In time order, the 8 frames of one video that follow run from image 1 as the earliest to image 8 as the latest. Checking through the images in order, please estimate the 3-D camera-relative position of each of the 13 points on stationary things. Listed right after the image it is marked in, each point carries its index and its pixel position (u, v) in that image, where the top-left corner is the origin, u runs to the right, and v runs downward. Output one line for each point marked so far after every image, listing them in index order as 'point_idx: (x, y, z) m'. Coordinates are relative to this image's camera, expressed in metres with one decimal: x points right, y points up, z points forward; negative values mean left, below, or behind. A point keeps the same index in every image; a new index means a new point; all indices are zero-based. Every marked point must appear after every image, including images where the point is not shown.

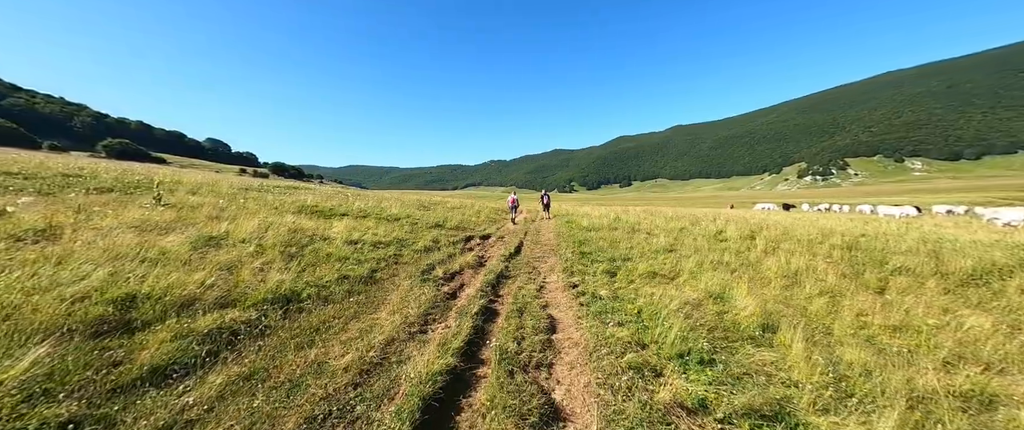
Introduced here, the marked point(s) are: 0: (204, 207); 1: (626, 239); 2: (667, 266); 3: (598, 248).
0: (-15.1, +0.4, +15.1) m
1: (+5.9, -1.3, +16.1) m
2: (+5.7, -1.9, +11.5) m
3: (+3.9, -1.5, +14.0) m
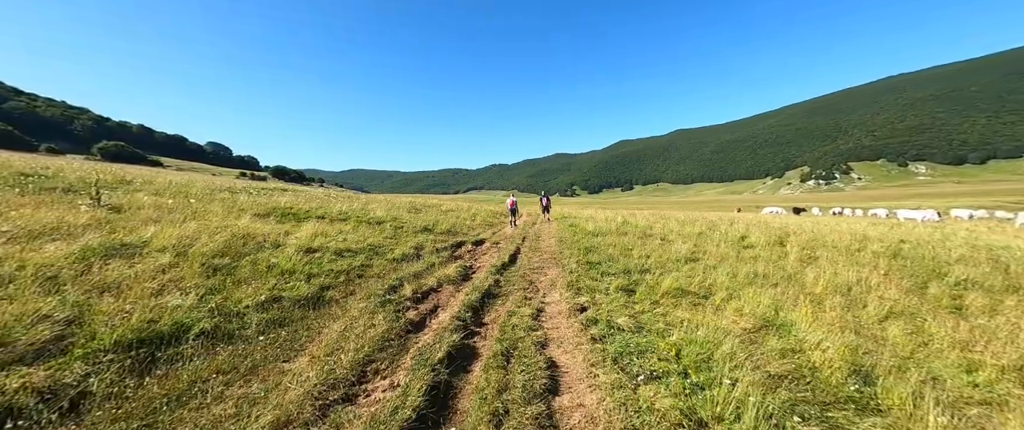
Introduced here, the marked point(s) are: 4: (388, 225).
0: (-15.3, +0.3, +13.1) m
1: (+5.7, -1.4, +13.9) m
2: (+5.5, -2.0, +9.3) m
3: (+3.7, -1.6, +11.8) m
4: (-7.2, -0.6, +17.8) m
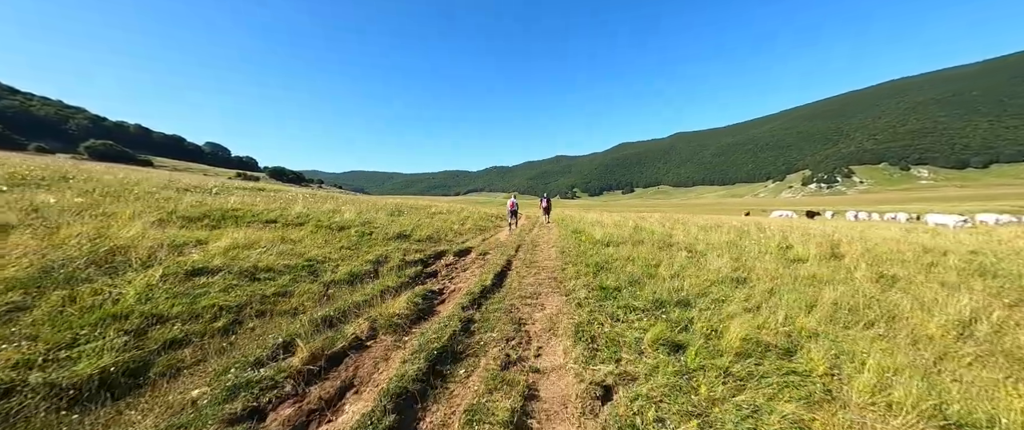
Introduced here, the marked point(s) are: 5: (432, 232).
0: (-15.7, +0.2, +10.0) m
1: (+5.3, -1.6, +10.8) m
2: (+5.1, -2.2, +6.2) m
3: (+3.3, -1.8, +8.7) m
4: (-7.6, -0.8, +14.7) m
5: (-4.6, -1.0, +17.9) m
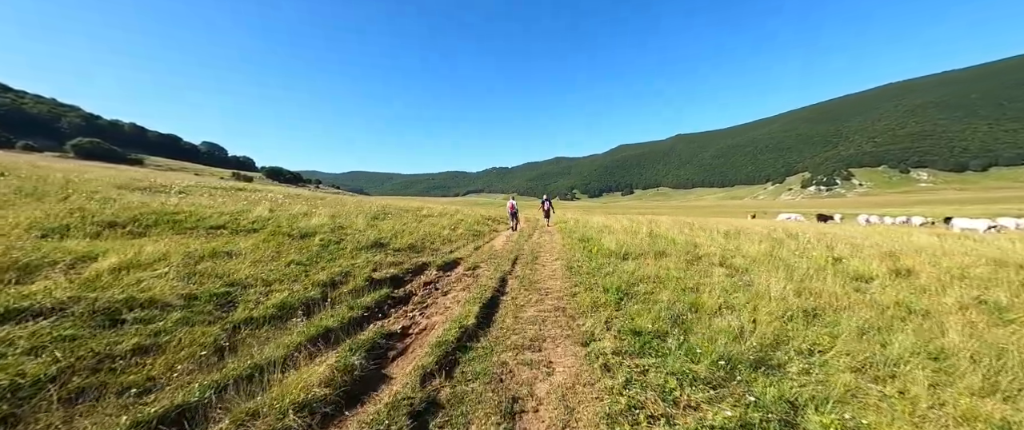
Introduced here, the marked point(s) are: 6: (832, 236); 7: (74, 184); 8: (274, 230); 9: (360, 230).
0: (-15.9, 0.0, +7.5) m
1: (+5.2, -1.8, +8.4) m
2: (+4.9, -2.4, +3.8) m
3: (+3.1, -2.0, +6.3) m
4: (-7.7, -1.0, +12.2) m
5: (-4.7, -1.2, +15.5) m
6: (+19.6, -1.3, +18.9) m
7: (-24.9, +1.8, +17.7) m
8: (-9.7, -0.6, +12.6) m
9: (-7.5, -0.7, +15.2) m
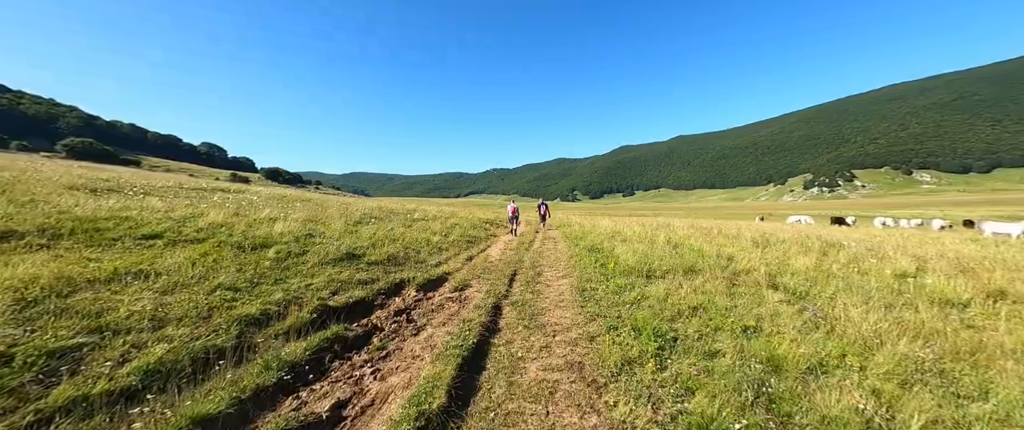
0: (-16.0, -0.2, +5.4) m
1: (+5.1, -2.1, +6.2) m
2: (+4.8, -2.6, +1.6) m
3: (+3.0, -2.2, +4.1) m
4: (-7.8, -1.2, +10.1) m
5: (-4.8, -1.4, +13.3) m
6: (+19.6, -1.6, +16.7) m
7: (-25.0, +1.6, +15.6) m
8: (-9.8, -0.8, +10.5) m
9: (-7.6, -0.9, +13.1) m
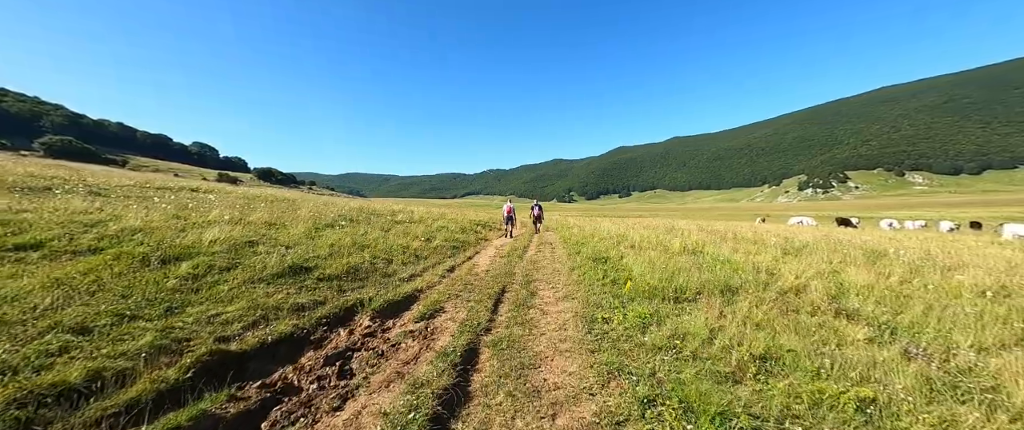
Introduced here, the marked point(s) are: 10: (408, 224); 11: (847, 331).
0: (-16.3, -0.2, +3.0) m
1: (+4.7, -2.1, +4.1) m
2: (+4.6, -2.6, -0.6) m
3: (+2.7, -2.2, +1.9) m
4: (-8.1, -1.3, +7.8) m
5: (-5.2, -1.5, +11.1) m
6: (+19.1, -1.7, +14.7) m
7: (-25.4, +1.4, +13.1) m
8: (-10.1, -0.9, +8.2) m
9: (-7.9, -1.0, +10.8) m
10: (-6.6, -0.6, +19.8) m
11: (+6.0, -2.0, +5.8) m
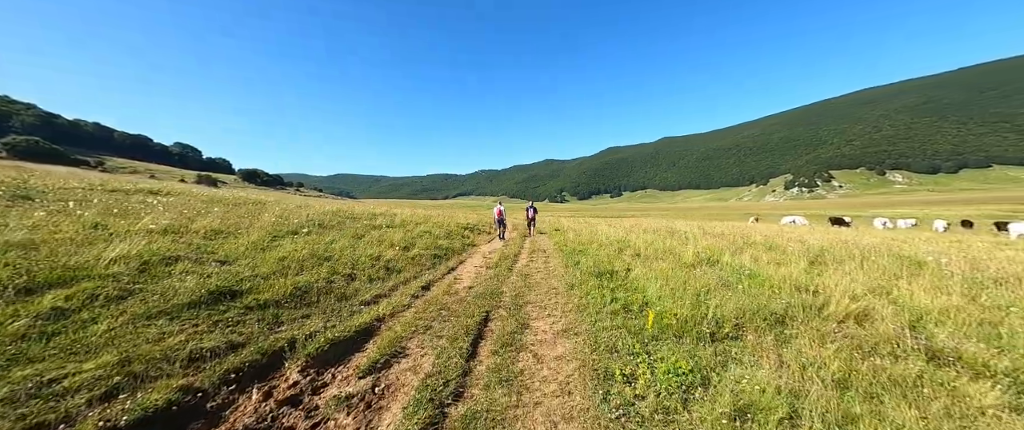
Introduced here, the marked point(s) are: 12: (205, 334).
0: (-16.4, -0.5, +0.8) m
1: (+4.5, -2.3, +2.4) m
2: (+4.5, -2.8, -2.3) m
3: (+2.6, -2.4, +0.2) m
4: (-8.4, -1.5, +5.8) m
5: (-5.6, -1.8, +9.1) m
6: (+18.7, -1.8, +13.4) m
7: (-25.9, +1.1, +10.7) m
8: (-10.4, -1.1, +6.1) m
9: (-8.3, -1.3, +8.8) m
10: (-7.2, -0.8, +17.8) m
11: (+5.8, -2.2, +4.1) m
12: (-5.6, -2.1, +5.8) m
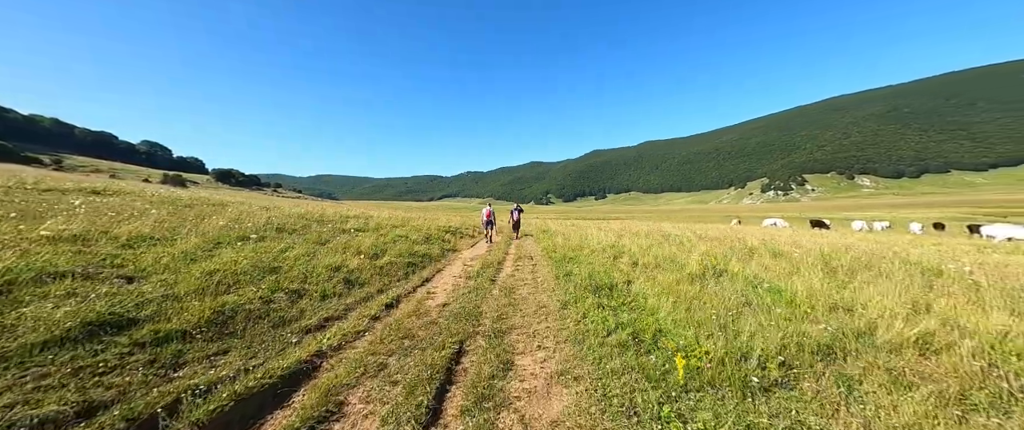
0: (-16.5, -0.6, -1.3) m
1: (+4.4, -2.4, +1.1) m
2: (+4.5, -2.8, -3.5) m
3: (+2.5, -2.4, -1.2) m
4: (-8.7, -1.6, +4.0) m
5: (-6.0, -1.8, +7.4) m
6: (+18.0, -1.9, +12.8) m
7: (-26.3, +1.0, +8.1) m
8: (-10.7, -1.2, +4.2) m
9: (-8.7, -1.4, +7.0) m
10: (-8.0, -1.0, +16.1) m
11: (+5.5, -2.2, +2.9) m
12: (-5.9, -2.2, +4.1) m
